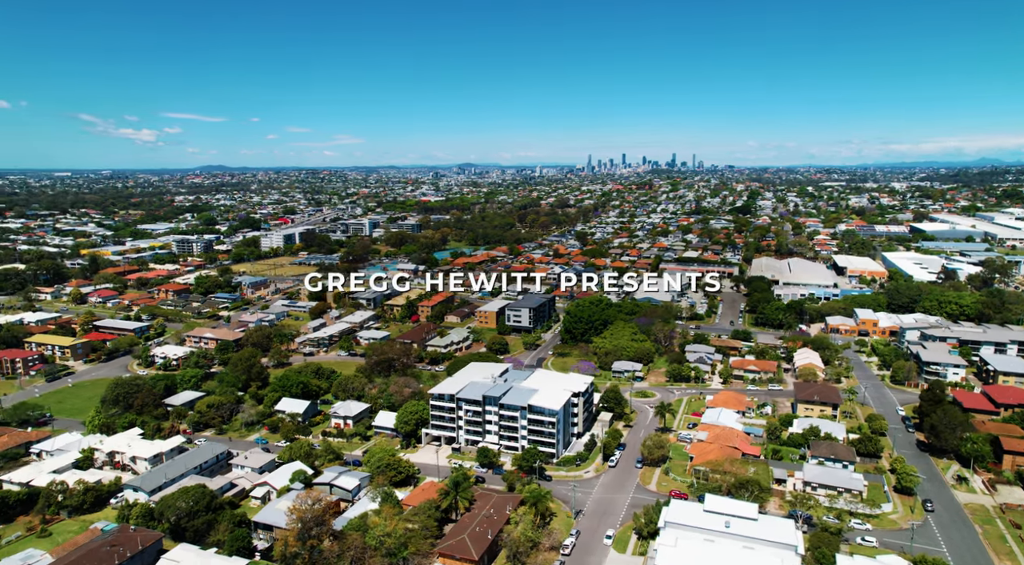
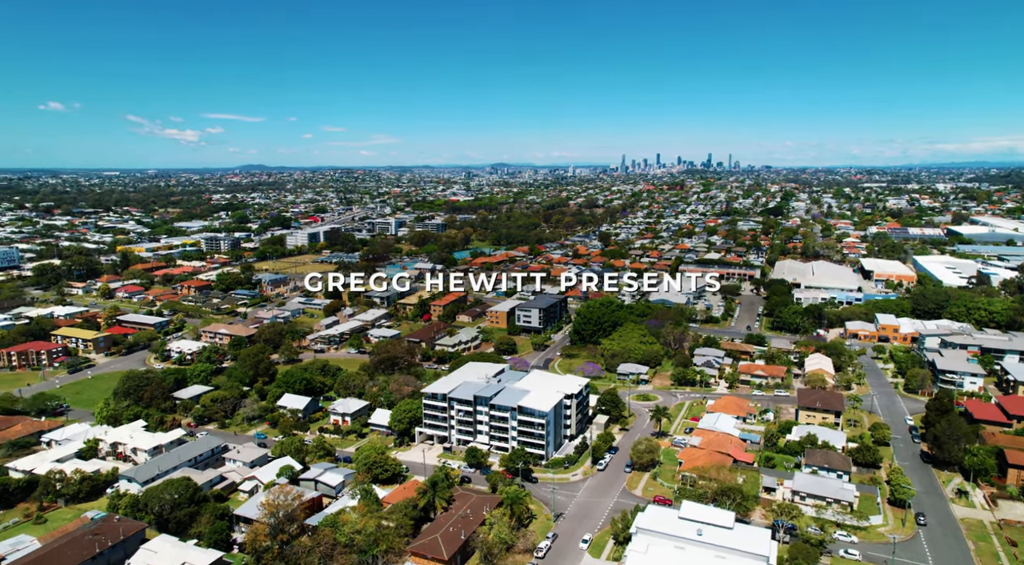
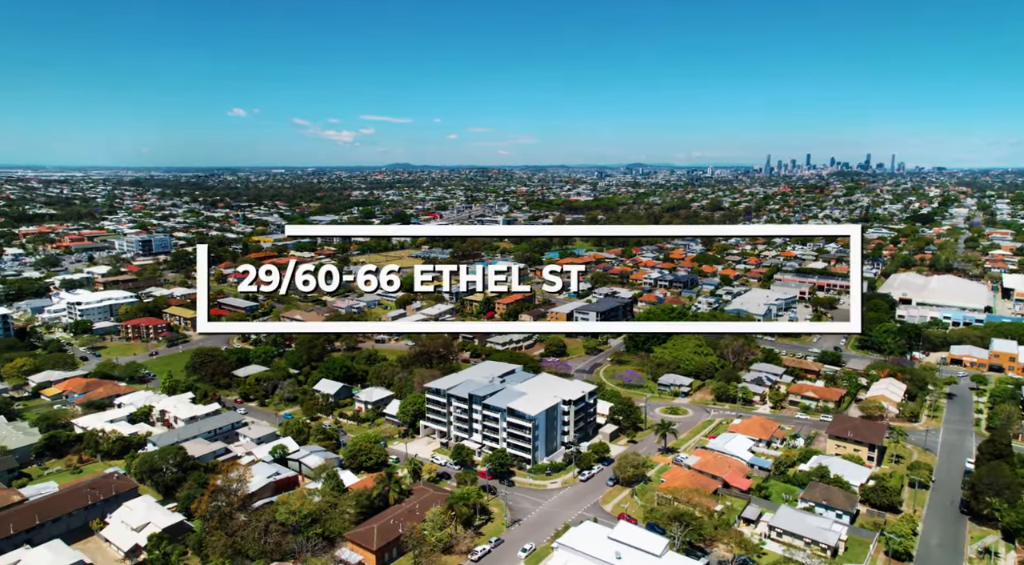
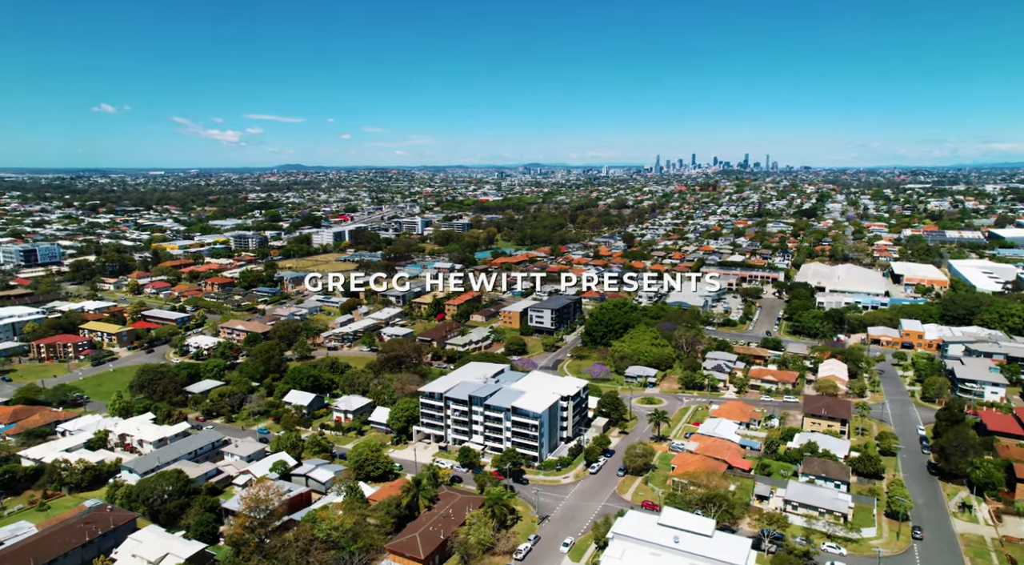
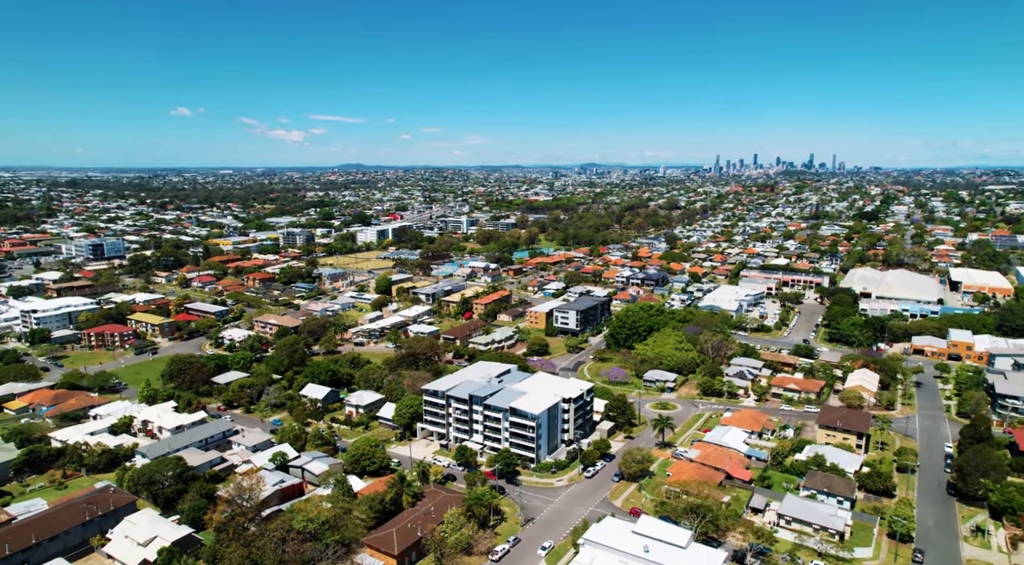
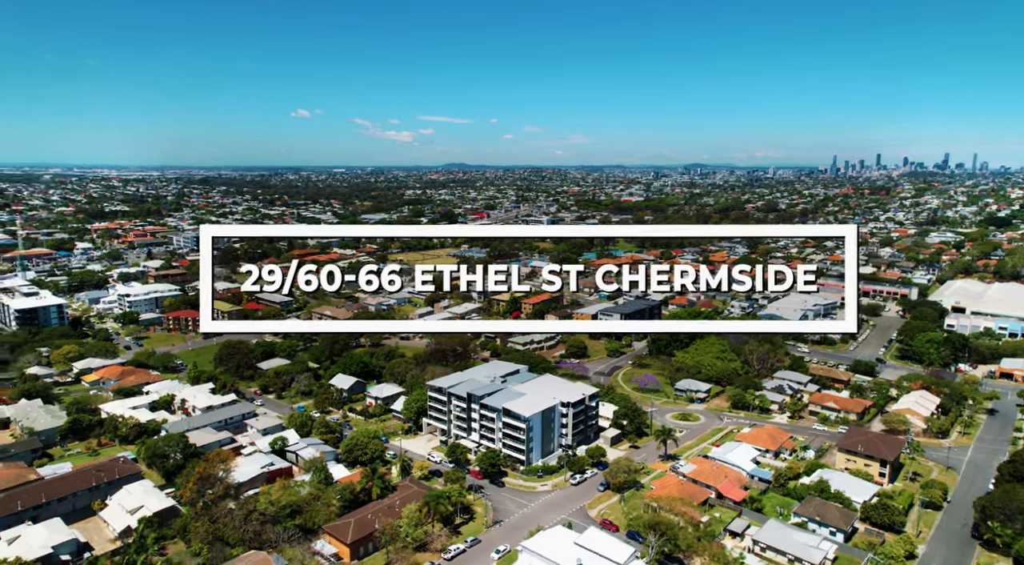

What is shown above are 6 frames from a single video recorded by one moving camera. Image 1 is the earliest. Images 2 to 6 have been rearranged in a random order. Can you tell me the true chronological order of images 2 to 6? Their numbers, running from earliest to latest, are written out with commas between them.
2, 4, 5, 3, 6
